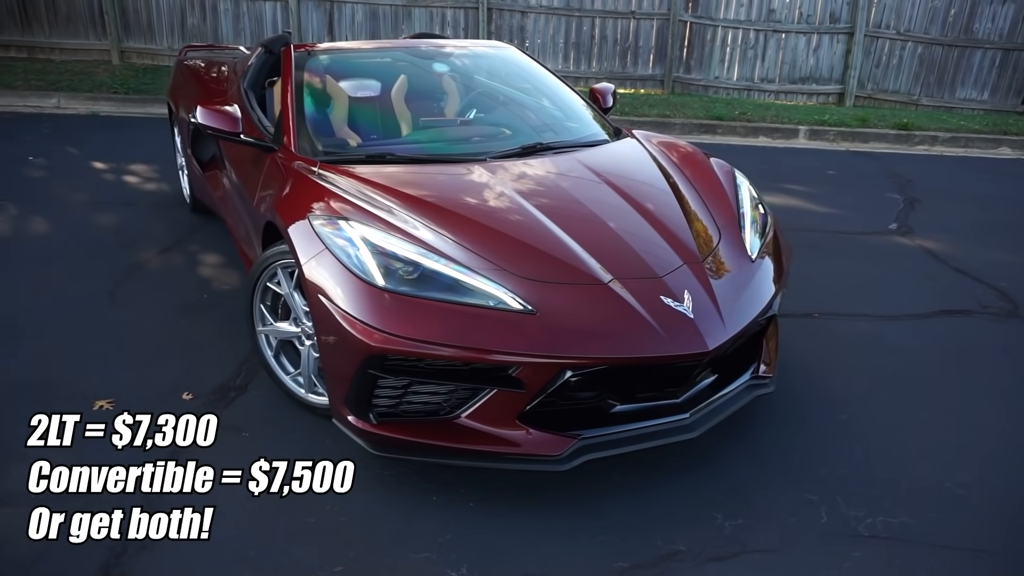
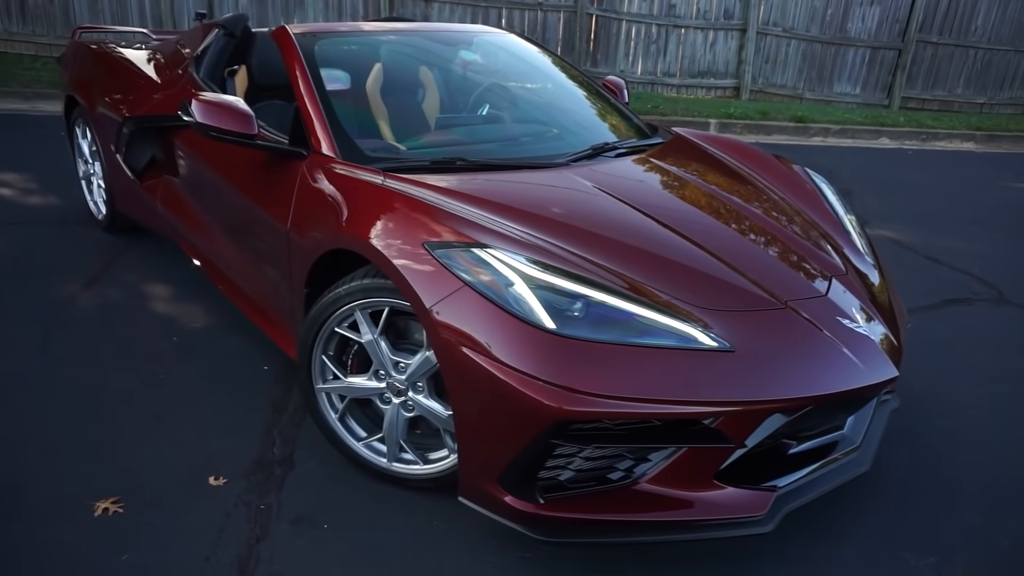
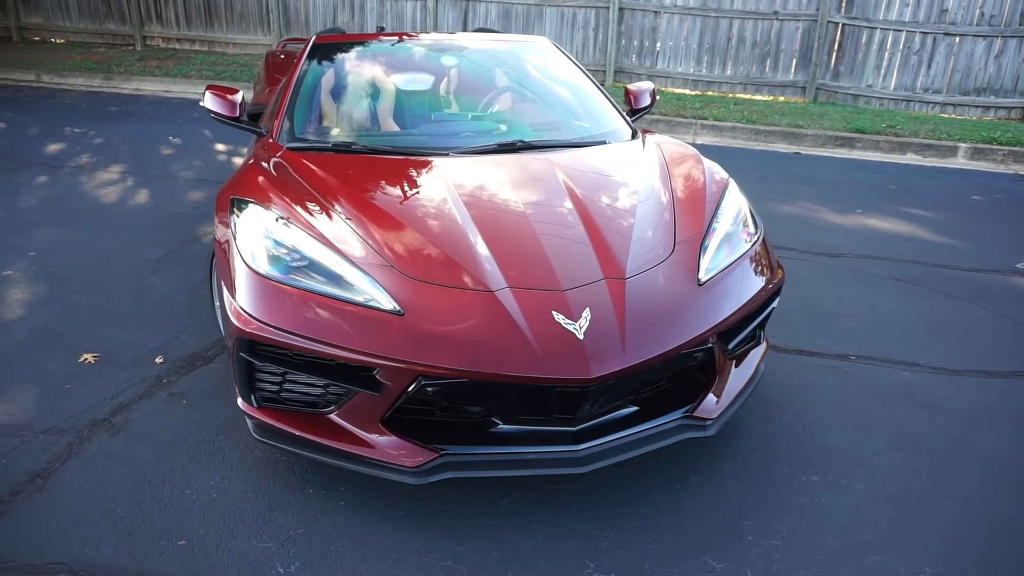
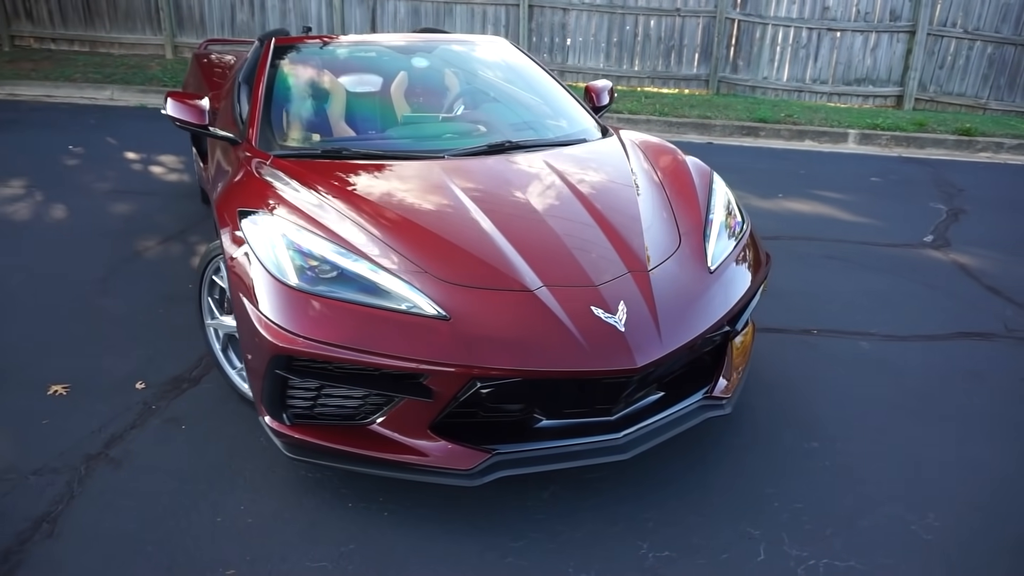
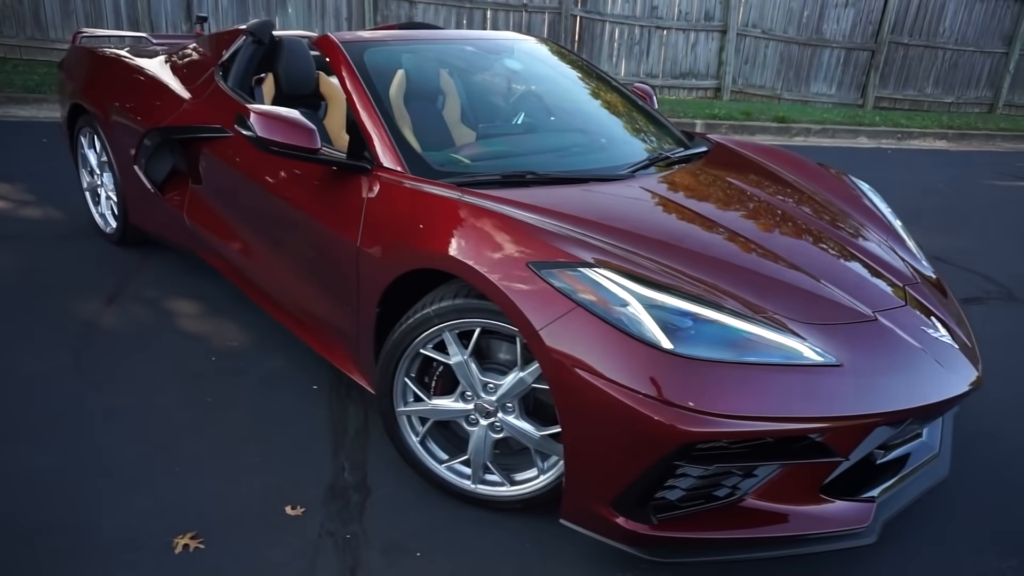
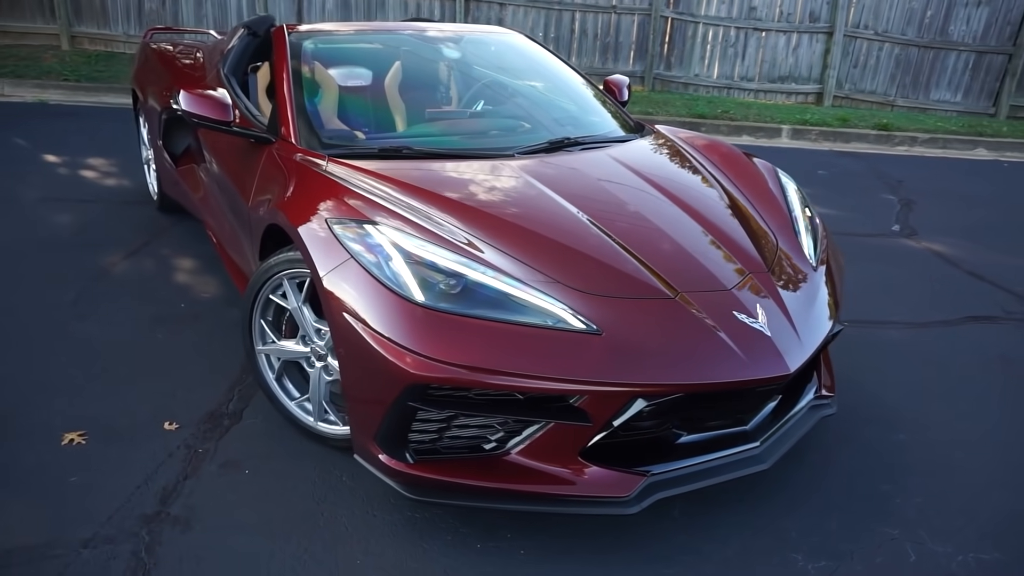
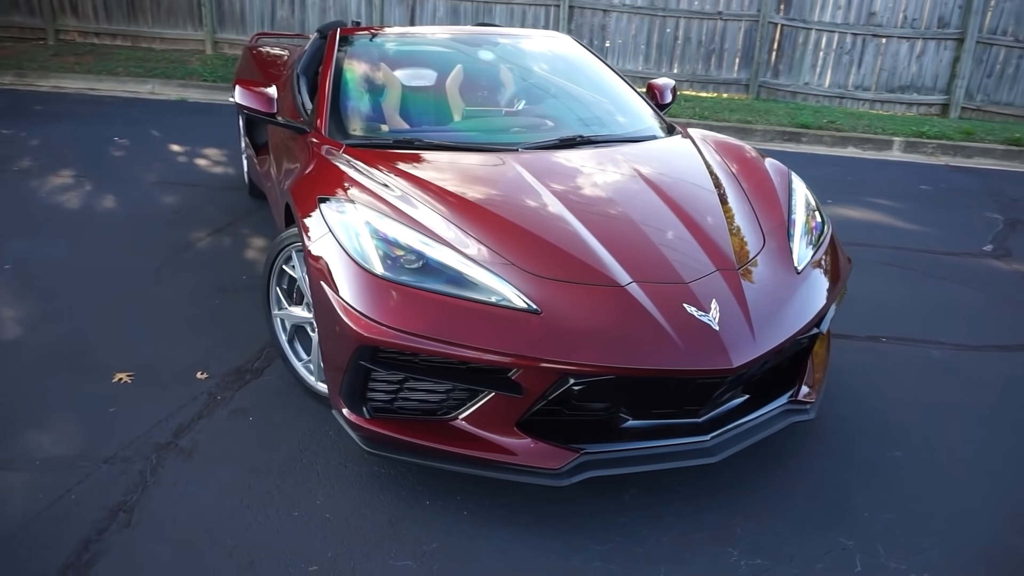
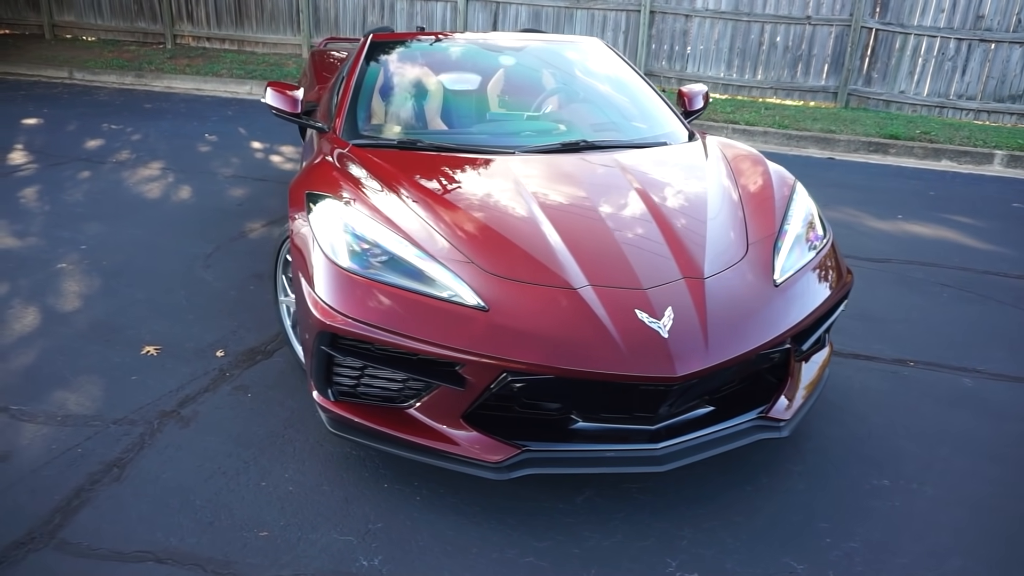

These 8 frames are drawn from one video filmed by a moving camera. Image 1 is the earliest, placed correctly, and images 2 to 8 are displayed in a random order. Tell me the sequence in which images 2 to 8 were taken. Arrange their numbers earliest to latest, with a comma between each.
4, 3, 8, 7, 6, 2, 5
